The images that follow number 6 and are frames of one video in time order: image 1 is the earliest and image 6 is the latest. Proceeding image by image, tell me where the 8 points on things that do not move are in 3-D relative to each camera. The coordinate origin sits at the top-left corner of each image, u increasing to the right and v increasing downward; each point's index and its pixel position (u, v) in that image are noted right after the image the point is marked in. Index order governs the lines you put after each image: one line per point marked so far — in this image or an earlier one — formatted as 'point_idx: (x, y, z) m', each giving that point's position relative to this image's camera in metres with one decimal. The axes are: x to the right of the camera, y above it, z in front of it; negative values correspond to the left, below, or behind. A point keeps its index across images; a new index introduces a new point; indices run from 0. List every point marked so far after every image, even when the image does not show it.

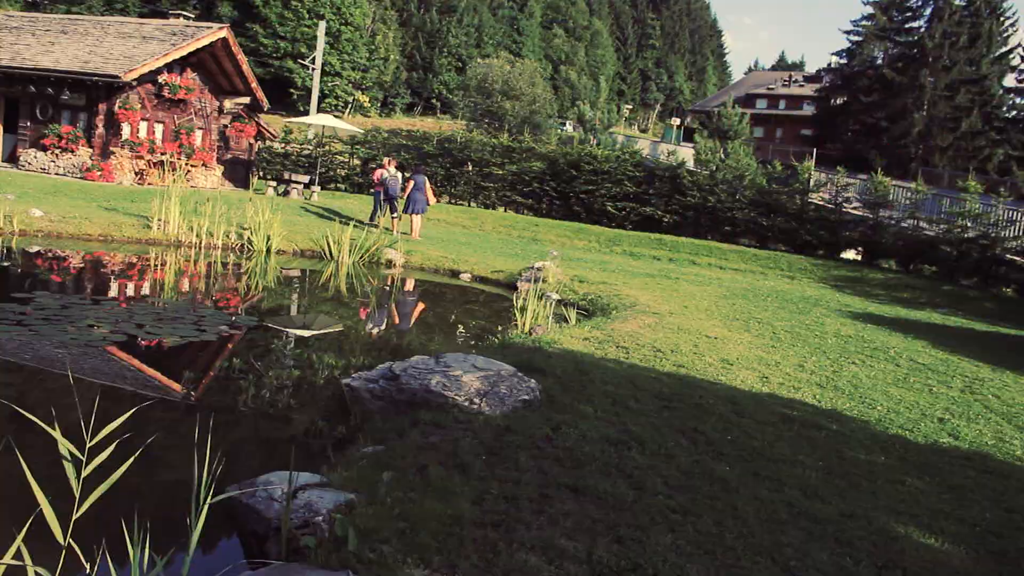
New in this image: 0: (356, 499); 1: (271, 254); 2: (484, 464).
0: (-0.7, -0.9, +4.4) m
1: (-4.0, +0.5, +16.5) m
2: (-0.1, -0.9, +5.0) m
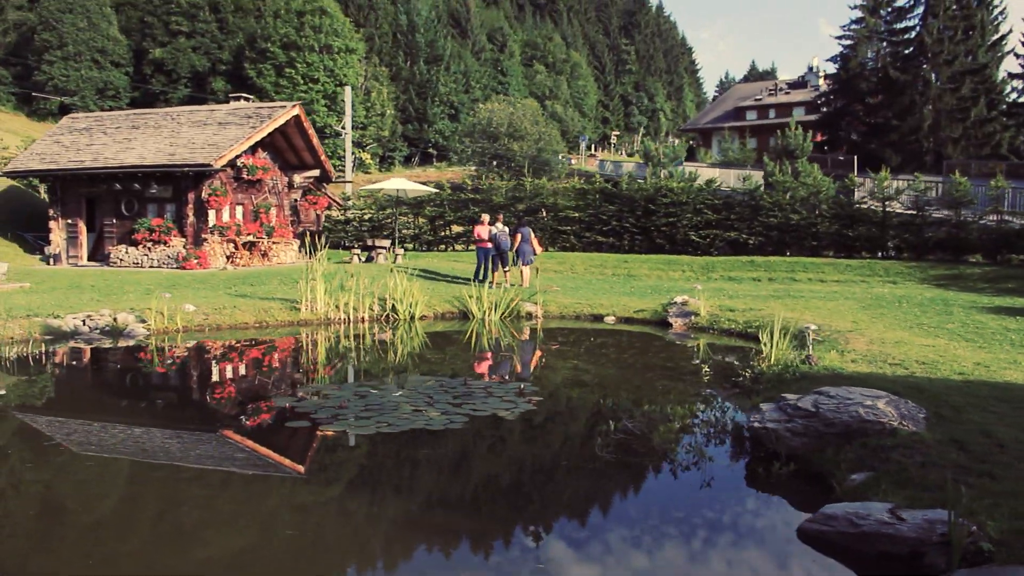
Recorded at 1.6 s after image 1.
0: (+2.3, -1.2, +5.2) m
1: (-1.6, -0.5, +17.1) m
2: (+2.8, -1.1, +5.8) m
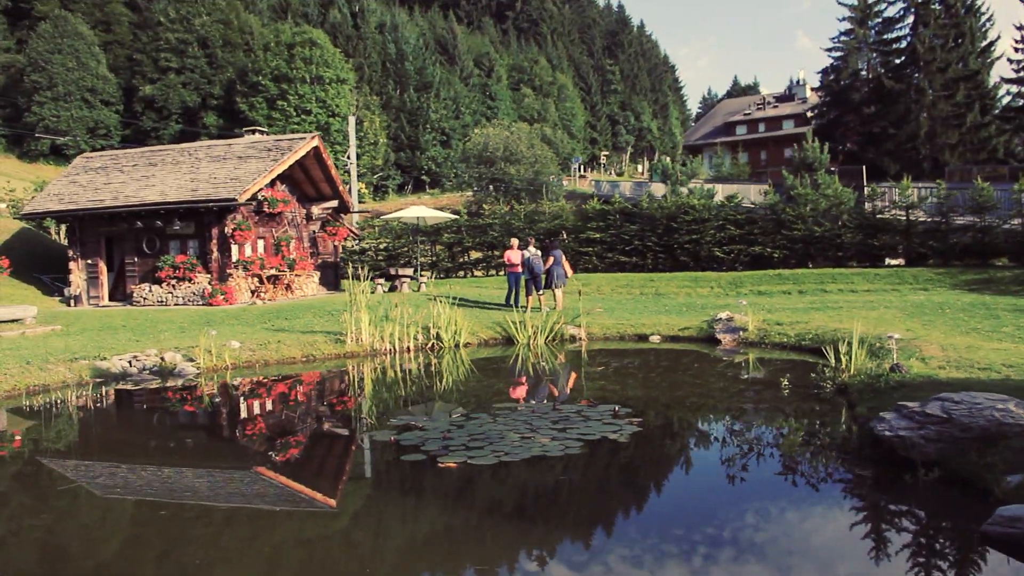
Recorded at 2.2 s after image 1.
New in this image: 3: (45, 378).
0: (+3.3, -1.2, +5.2) m
1: (-0.9, -1.0, +17.1) m
2: (+3.8, -1.1, +5.9) m
3: (-6.6, -1.3, +14.2) m
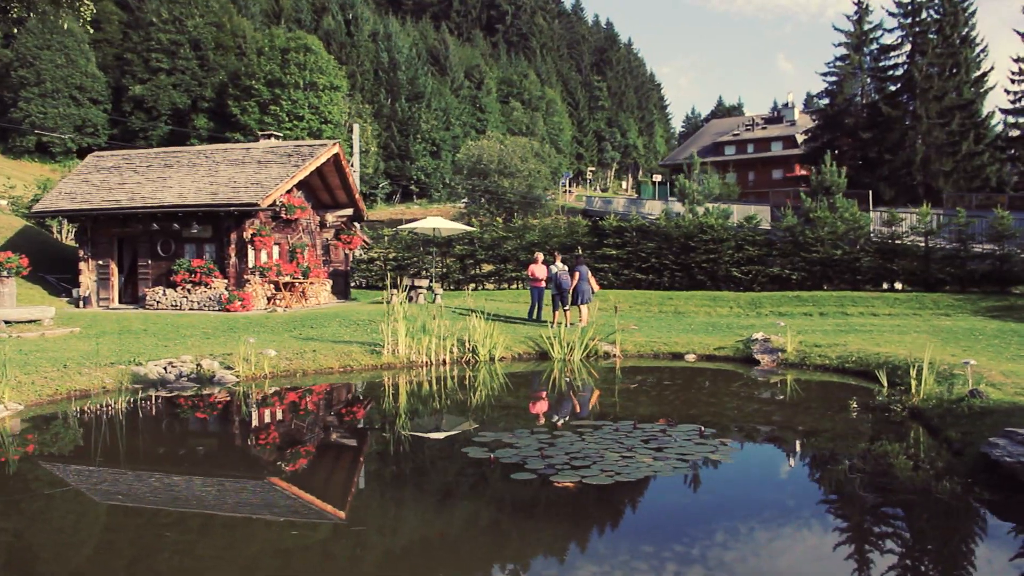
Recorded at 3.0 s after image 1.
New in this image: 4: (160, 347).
0: (+4.4, -1.4, +5.2) m
1: (-0.3, -1.2, +17.0) m
2: (+4.8, -1.3, +5.9) m
3: (-5.9, -1.3, +13.9) m
4: (-6.0, -1.0, +17.1) m
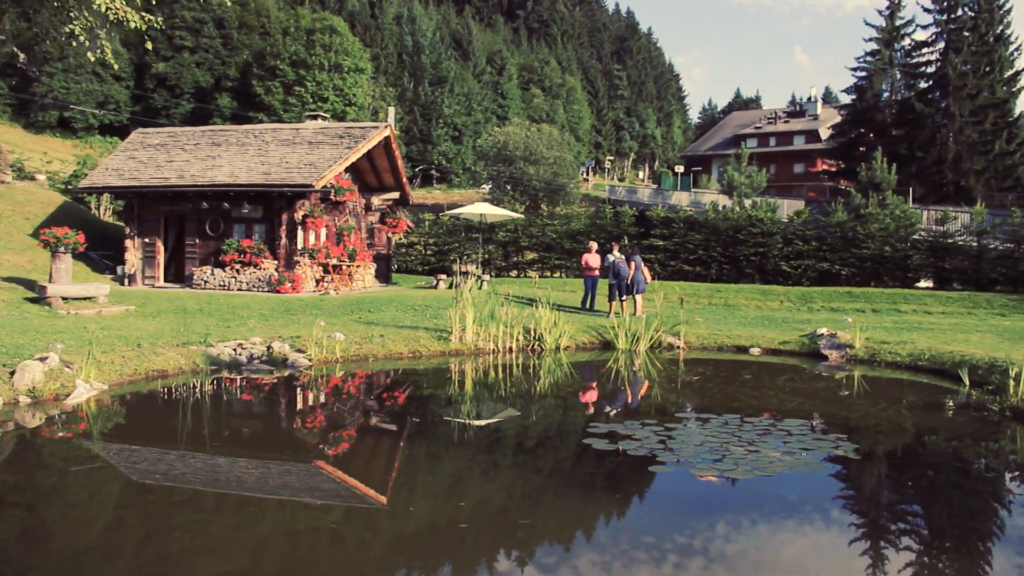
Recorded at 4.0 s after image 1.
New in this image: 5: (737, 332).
0: (+5.5, -1.5, +5.2) m
1: (+0.8, -1.0, +16.9) m
2: (+6.0, -1.4, +5.9) m
3: (-4.8, -1.0, +13.8) m
4: (-4.9, -0.7, +17.0) m
5: (+3.9, -0.8, +18.2) m
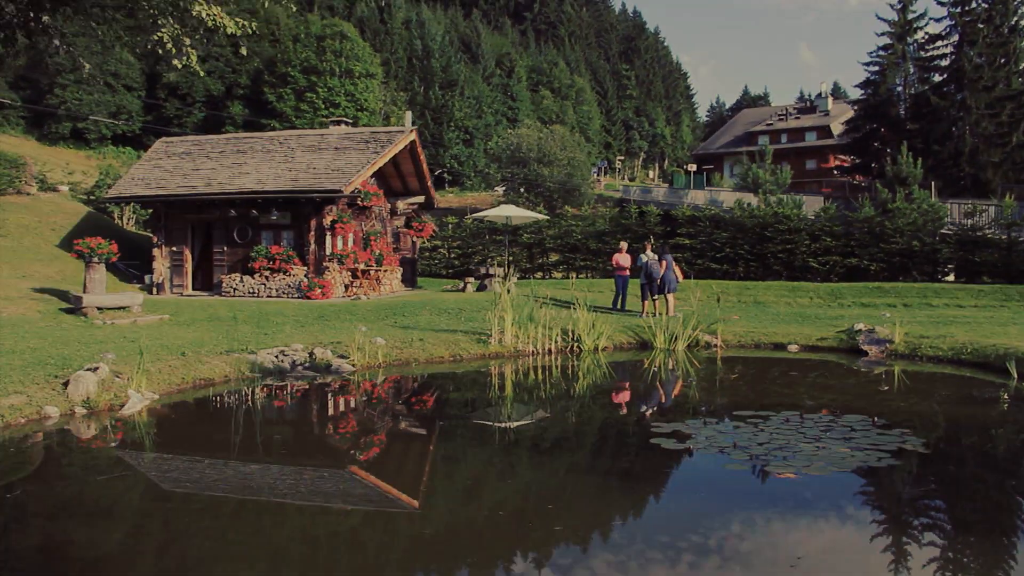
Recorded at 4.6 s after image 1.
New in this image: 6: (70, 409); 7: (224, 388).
0: (+6.1, -1.4, +5.2) m
1: (+1.4, -1.0, +16.9) m
2: (+6.6, -1.3, +5.9) m
3: (-4.1, -1.1, +13.8) m
4: (-4.3, -0.8, +17.1) m
5: (+4.6, -0.7, +18.2) m
6: (-5.0, -1.4, +11.4) m
7: (-3.7, -1.3, +13.5) m
